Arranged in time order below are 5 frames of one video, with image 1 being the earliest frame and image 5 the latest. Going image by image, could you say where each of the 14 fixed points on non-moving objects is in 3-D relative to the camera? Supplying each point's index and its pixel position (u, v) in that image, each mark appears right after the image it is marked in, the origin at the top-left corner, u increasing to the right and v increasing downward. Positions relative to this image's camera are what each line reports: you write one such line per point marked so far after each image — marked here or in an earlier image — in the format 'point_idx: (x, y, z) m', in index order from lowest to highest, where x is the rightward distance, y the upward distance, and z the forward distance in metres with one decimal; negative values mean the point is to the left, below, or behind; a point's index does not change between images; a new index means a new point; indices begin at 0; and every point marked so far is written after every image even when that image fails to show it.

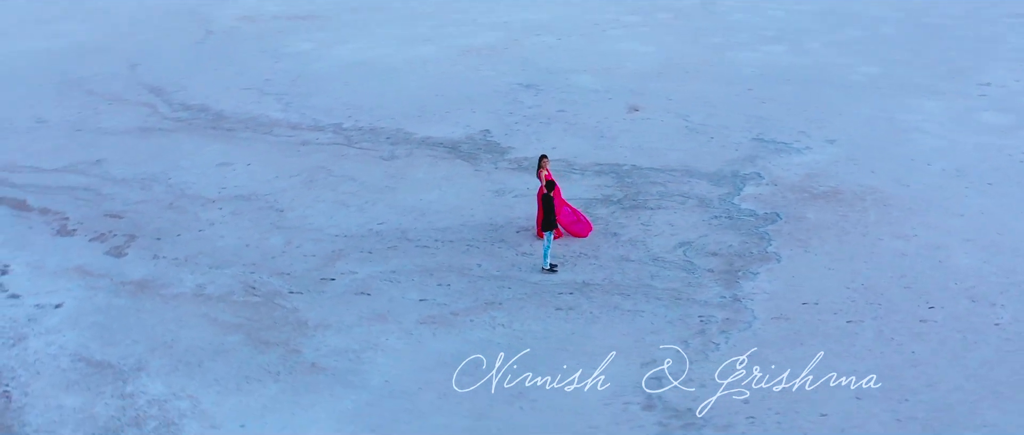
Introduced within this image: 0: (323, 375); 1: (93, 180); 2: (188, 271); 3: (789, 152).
0: (-0.8, -0.7, +5.0) m
1: (-2.6, +0.2, +7.5) m
2: (-1.7, -0.3, +6.0) m
3: (+1.8, +0.4, +7.6) m
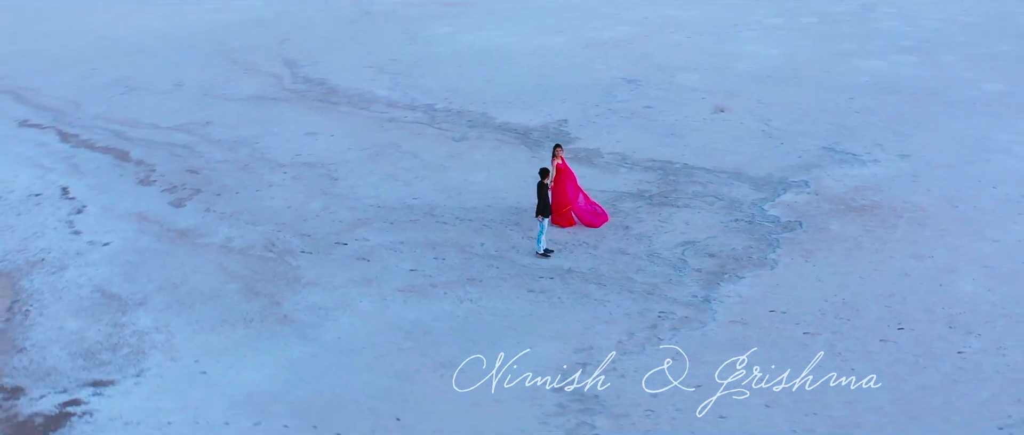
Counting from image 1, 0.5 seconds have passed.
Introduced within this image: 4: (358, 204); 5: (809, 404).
0: (-1.0, -0.5, +5.5) m
1: (-2.2, +0.6, +8.2) m
2: (-1.6, 0.0, +6.7) m
3: (+2.1, +0.3, +7.4) m
4: (-0.9, +0.1, +6.9) m
5: (+1.2, -0.7, +4.7) m
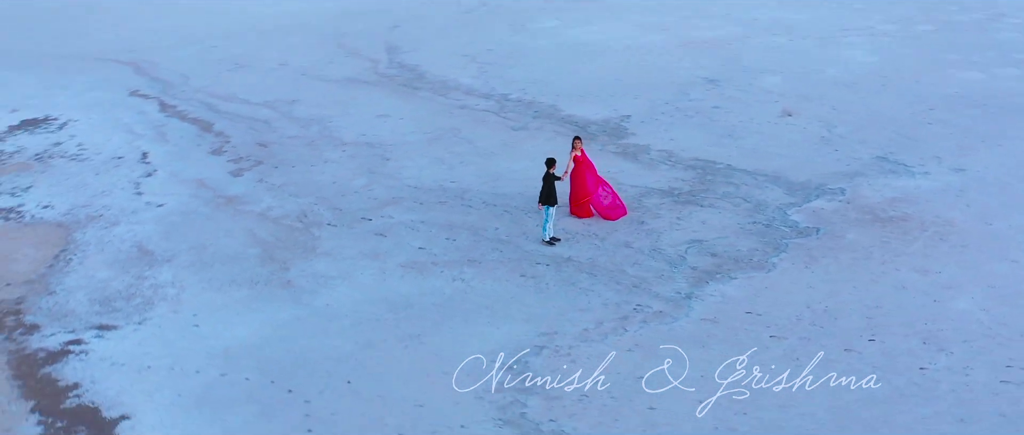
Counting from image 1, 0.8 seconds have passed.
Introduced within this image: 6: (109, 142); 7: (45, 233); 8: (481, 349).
0: (-1.1, -0.4, +5.9) m
1: (-1.7, +0.8, +8.8) m
2: (-1.4, +0.1, +7.1) m
3: (+2.4, +0.3, +7.2) m
4: (-0.7, +0.2, +7.3) m
5: (+0.9, -0.7, +4.7) m
6: (-2.8, +0.5, +8.2) m
7: (-2.6, -0.1, +6.6) m
8: (-0.1, -0.6, +5.2) m
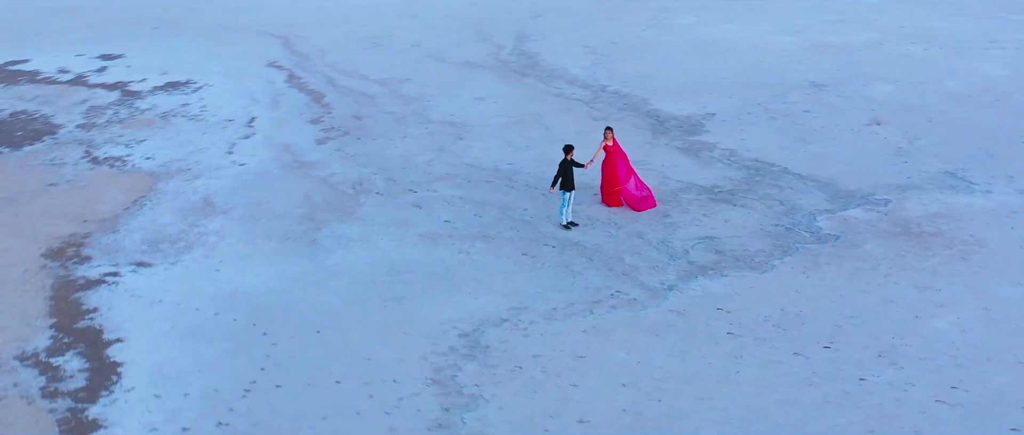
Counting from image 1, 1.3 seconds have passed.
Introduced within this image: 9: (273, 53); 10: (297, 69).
0: (-1.1, -0.2, +6.4) m
1: (-1.0, +1.0, +9.4) m
2: (-1.1, +0.4, +7.7) m
3: (+2.6, +0.2, +7.0) m
4: (-0.3, +0.4, +7.7) m
5: (+0.6, -0.7, +4.9) m
6: (-2.2, +0.8, +9.0) m
7: (-2.4, +0.2, +7.5) m
8: (-0.3, -0.5, +5.6) m
9: (-2.1, +1.5, +10.6) m
10: (-1.8, +1.3, +10.0) m
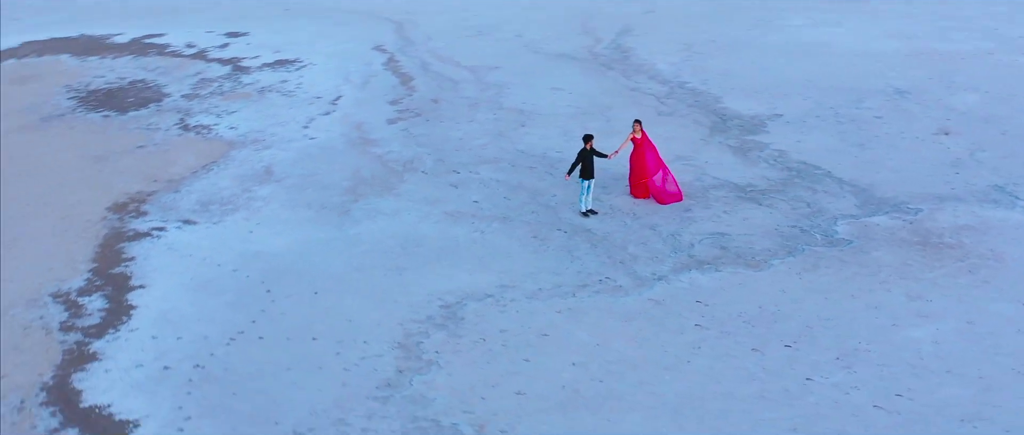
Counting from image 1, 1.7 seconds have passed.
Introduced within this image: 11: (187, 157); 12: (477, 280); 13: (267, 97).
0: (-1.0, 0.0, +6.8) m
1: (-0.3, +1.2, +9.7) m
2: (-0.8, +0.5, +8.1) m
3: (+2.8, +0.1, +6.8) m
4: (0.0, +0.5, +7.9) m
5: (+0.4, -0.7, +5.0) m
6: (-1.5, +1.1, +9.6) m
7: (-2.0, +0.5, +8.1) m
8: (-0.4, -0.4, +5.9) m
9: (-1.2, +1.7, +11.1) m
10: (-1.0, +1.5, +10.5) m
11: (-2.2, +0.4, +7.9) m
12: (-0.2, -0.3, +6.0) m
13: (-1.9, +0.9, +9.2) m
